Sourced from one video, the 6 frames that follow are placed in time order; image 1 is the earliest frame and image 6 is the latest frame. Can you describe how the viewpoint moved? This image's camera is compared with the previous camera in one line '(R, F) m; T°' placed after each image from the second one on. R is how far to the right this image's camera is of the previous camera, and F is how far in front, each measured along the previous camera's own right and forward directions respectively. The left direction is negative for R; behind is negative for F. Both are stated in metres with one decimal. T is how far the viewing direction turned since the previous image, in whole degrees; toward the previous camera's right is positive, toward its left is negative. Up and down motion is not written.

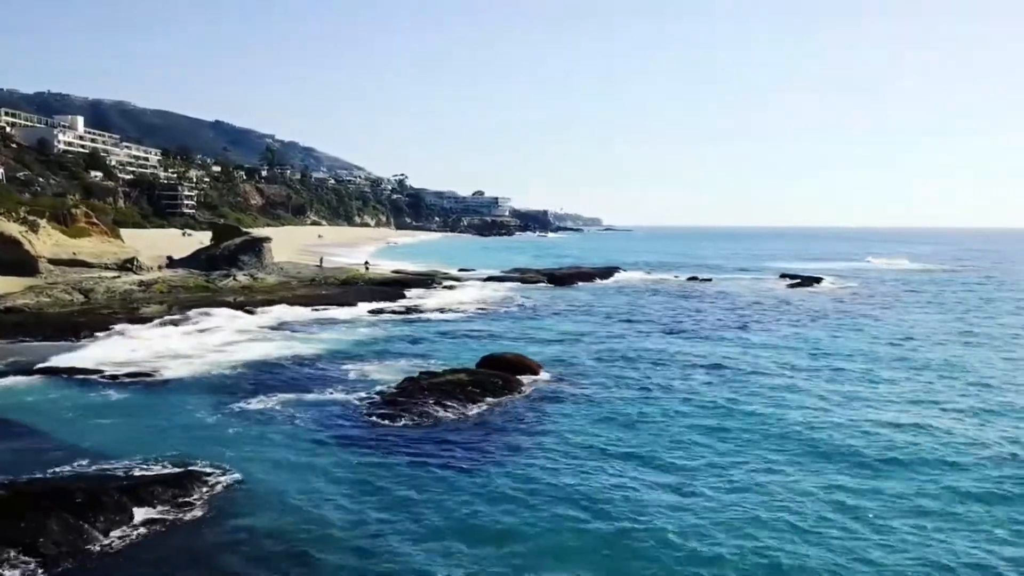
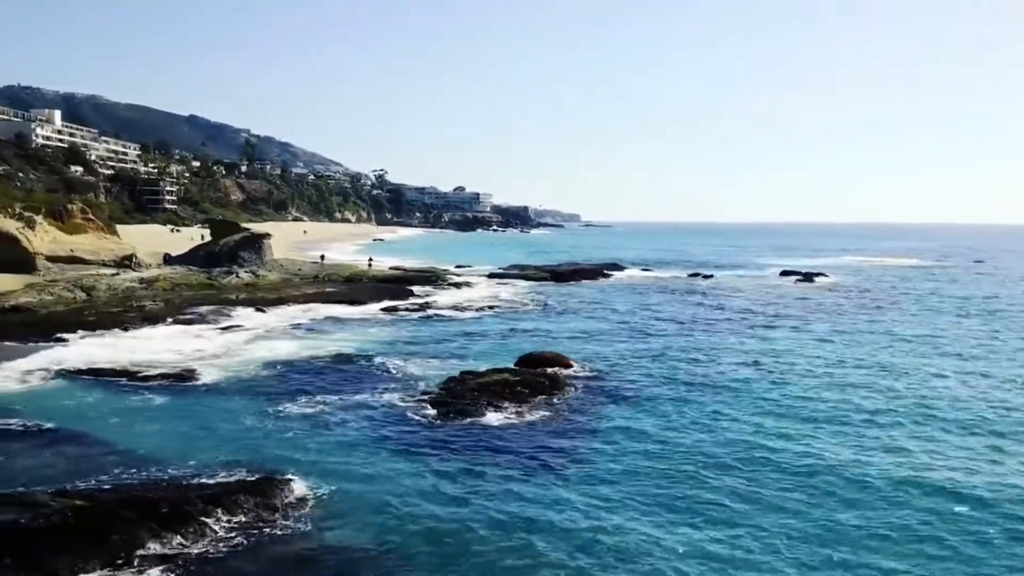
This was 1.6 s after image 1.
(-1.9, +0.4) m; +1°
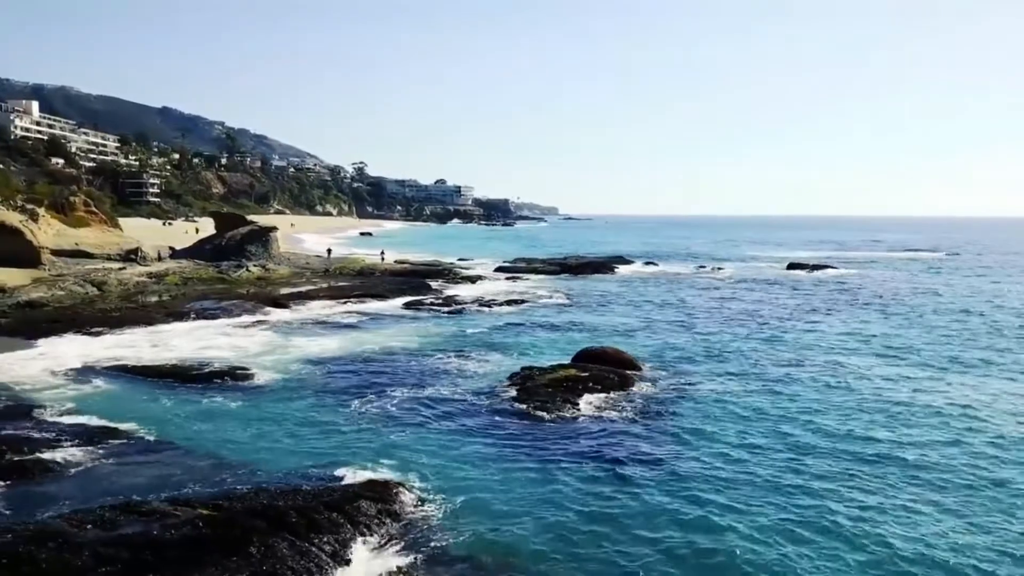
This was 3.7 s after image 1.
(-2.4, +0.6) m; +1°
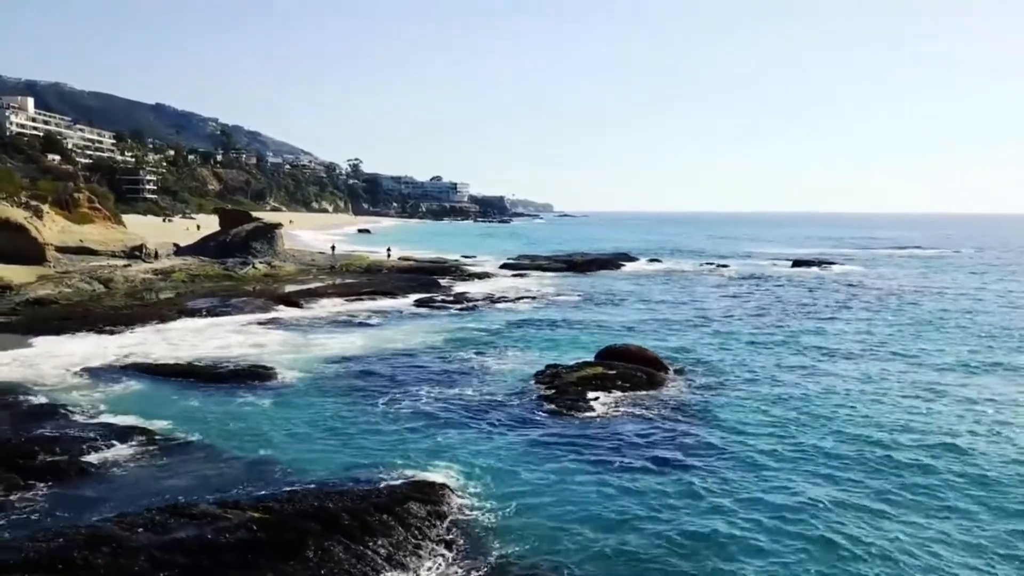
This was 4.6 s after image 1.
(-0.9, +0.2) m; 0°
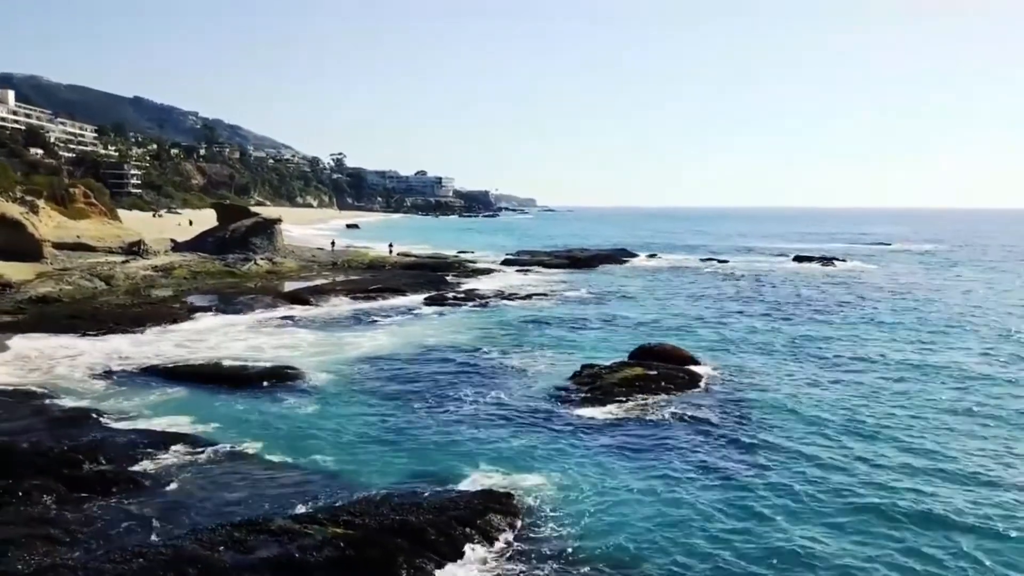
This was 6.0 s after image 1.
(-1.5, +0.5) m; +1°
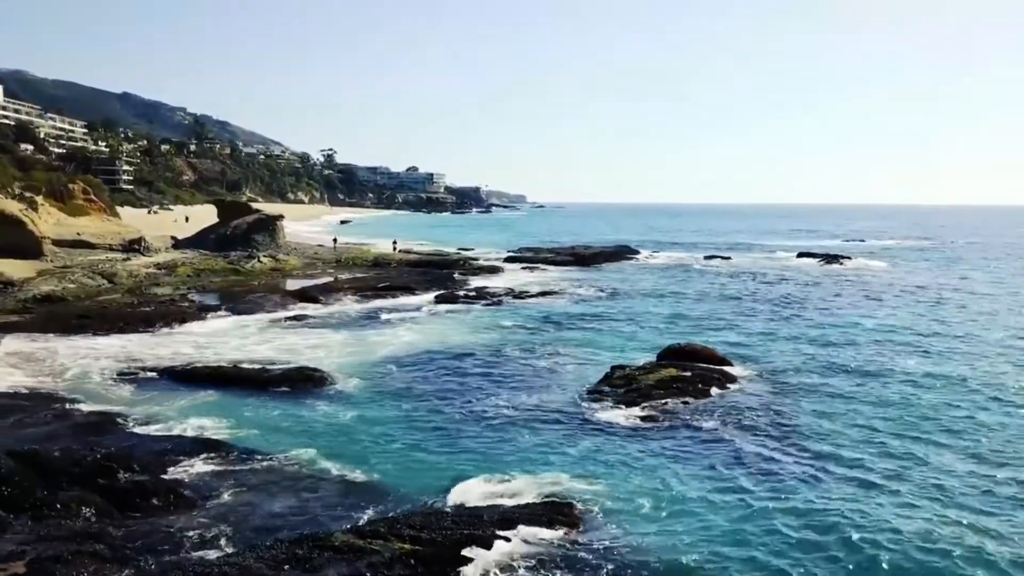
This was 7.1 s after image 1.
(-1.0, +0.5) m; +1°
